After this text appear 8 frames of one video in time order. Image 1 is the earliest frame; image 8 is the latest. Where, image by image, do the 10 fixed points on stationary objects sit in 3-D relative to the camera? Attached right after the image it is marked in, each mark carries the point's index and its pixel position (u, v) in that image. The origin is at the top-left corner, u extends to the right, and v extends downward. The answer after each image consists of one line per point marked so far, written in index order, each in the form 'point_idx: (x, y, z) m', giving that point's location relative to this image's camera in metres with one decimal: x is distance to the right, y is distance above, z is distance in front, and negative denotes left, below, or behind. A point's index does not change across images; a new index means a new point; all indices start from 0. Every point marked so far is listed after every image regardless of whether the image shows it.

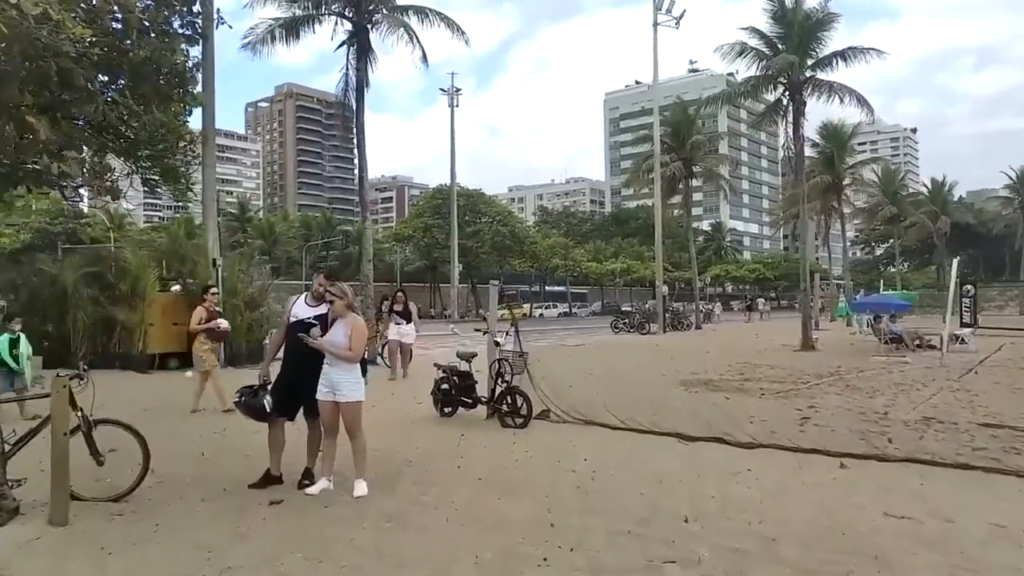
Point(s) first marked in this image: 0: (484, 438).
0: (-0.3, -1.5, +7.8) m
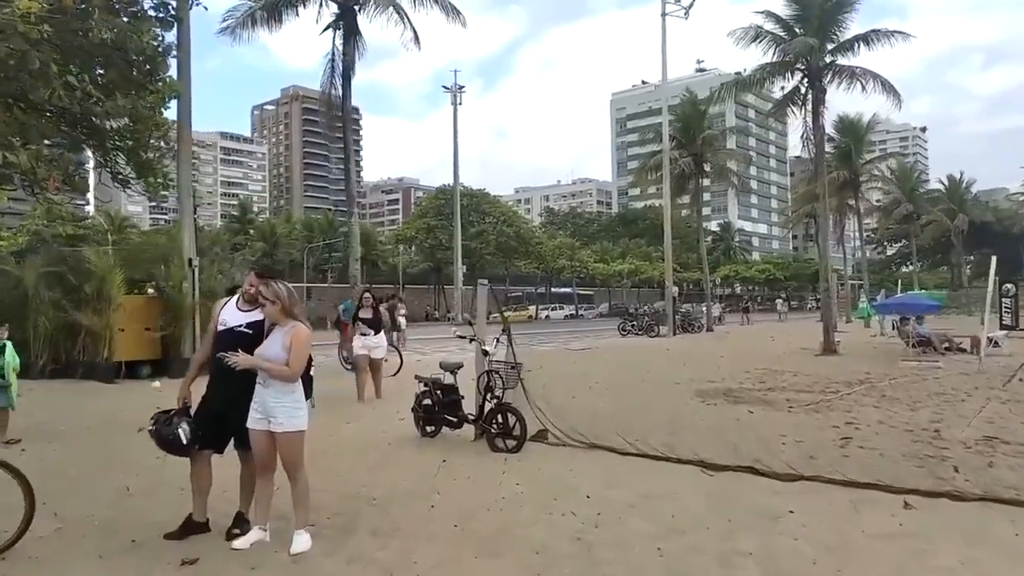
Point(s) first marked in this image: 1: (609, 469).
0: (-0.4, -1.5, +6.6) m
1: (+0.8, -1.5, +6.2) m
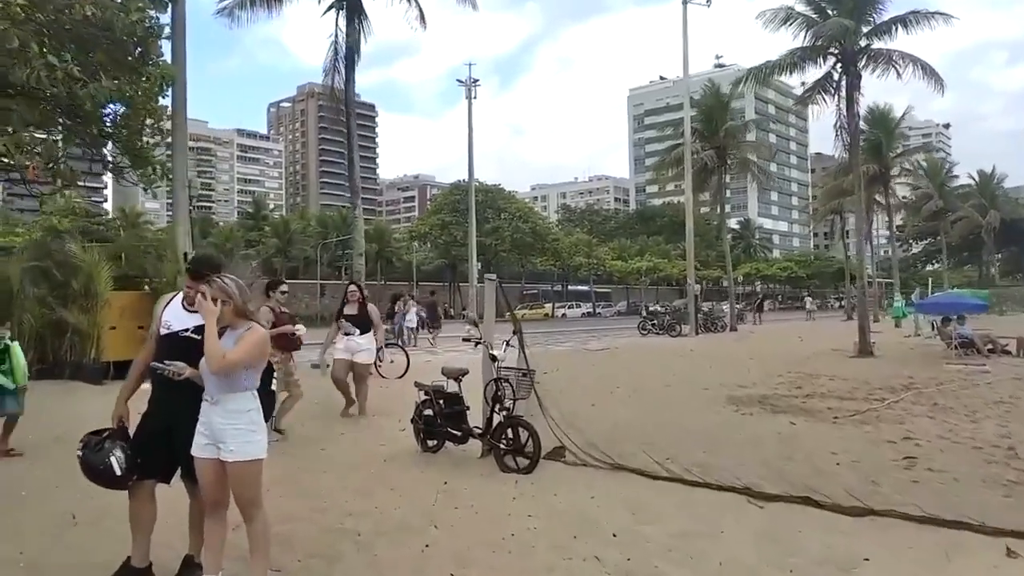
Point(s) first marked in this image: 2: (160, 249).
0: (-0.3, -1.5, +5.6) m
1: (+0.9, -1.5, +5.3) m
2: (-6.4, +0.7, +13.7) m
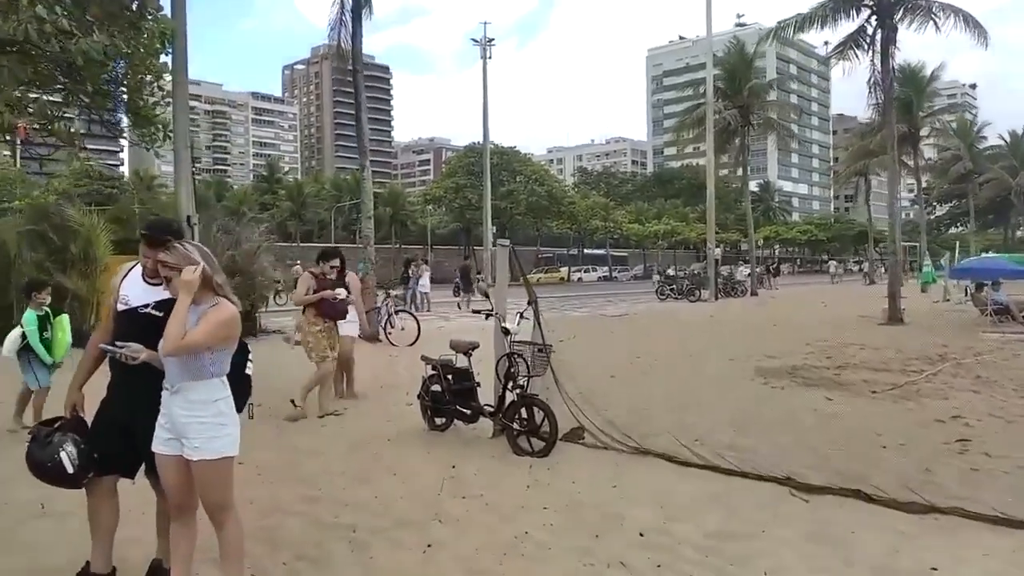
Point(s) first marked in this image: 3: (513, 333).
0: (-0.2, -1.3, +5.1) m
1: (+1.0, -1.3, +4.7) m
2: (-6.1, +1.3, +13.2) m
3: (0.0, -0.4, +5.9) m
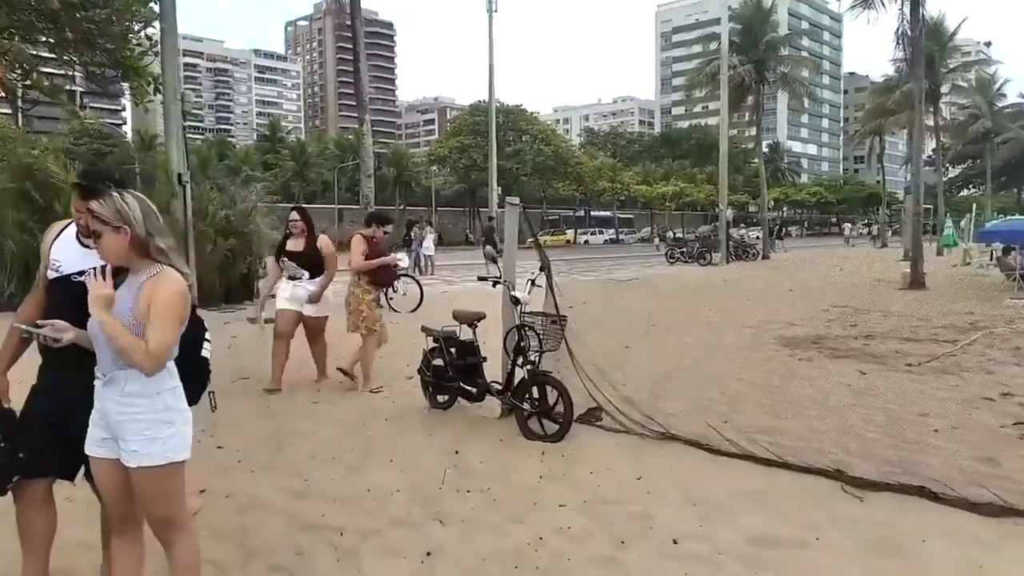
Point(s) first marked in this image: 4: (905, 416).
0: (-0.1, -1.1, +4.6) m
1: (+1.0, -1.1, +4.2) m
2: (-6.0, +2.0, +12.5) m
3: (+0.1, -0.1, +5.3) m
4: (+3.0, -1.0, +5.7) m
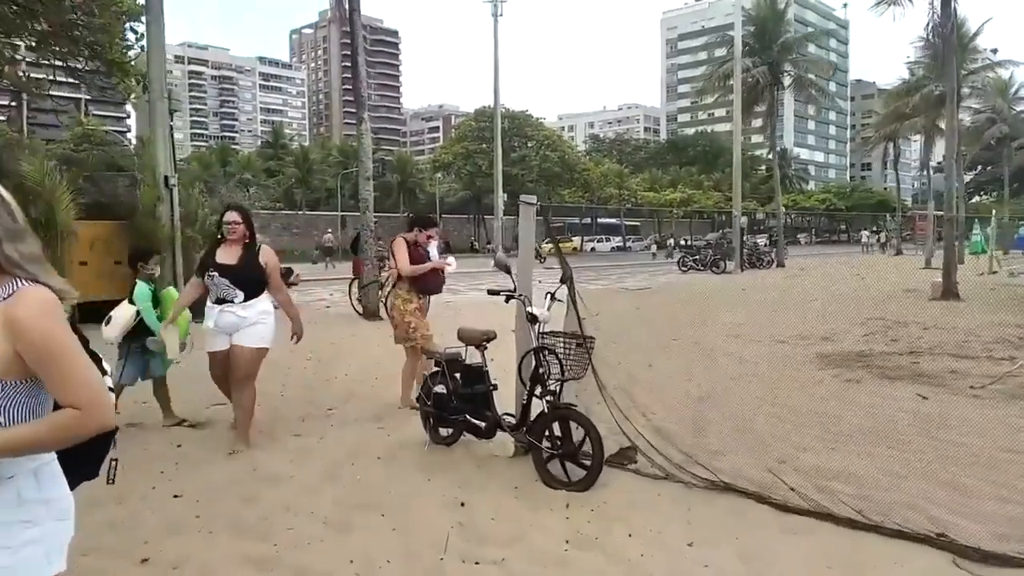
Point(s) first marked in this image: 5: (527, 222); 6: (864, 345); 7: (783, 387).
0: (0.0, -1.2, +3.7) m
1: (+1.1, -1.1, +3.3) m
2: (-5.9, +1.8, +11.7) m
3: (+0.2, -0.2, +4.4) m
4: (+3.1, -1.1, +4.8) m
5: (+0.1, +0.4, +4.8) m
6: (+4.5, -0.7, +9.6) m
7: (+2.5, -0.9, +6.9) m
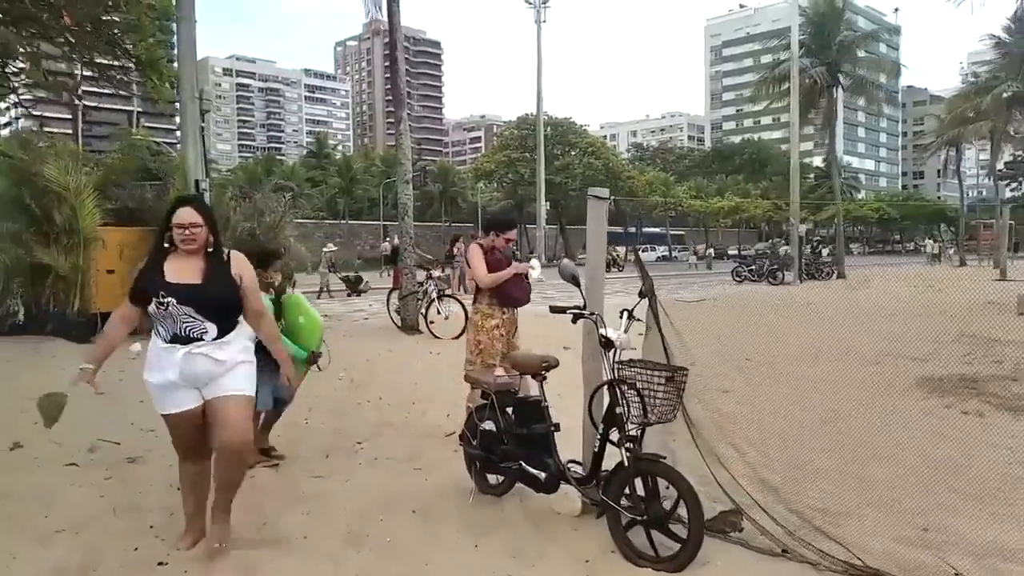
0: (+0.2, -1.2, +2.8) m
1: (+1.4, -1.2, +2.3) m
2: (-5.2, +1.7, +11.1) m
3: (+0.5, -0.3, +3.5) m
4: (+3.4, -1.2, +3.7) m
5: (+0.4, +0.3, +3.8) m
6: (+5.1, -0.9, +8.4) m
7: (+2.9, -1.0, +5.8) m
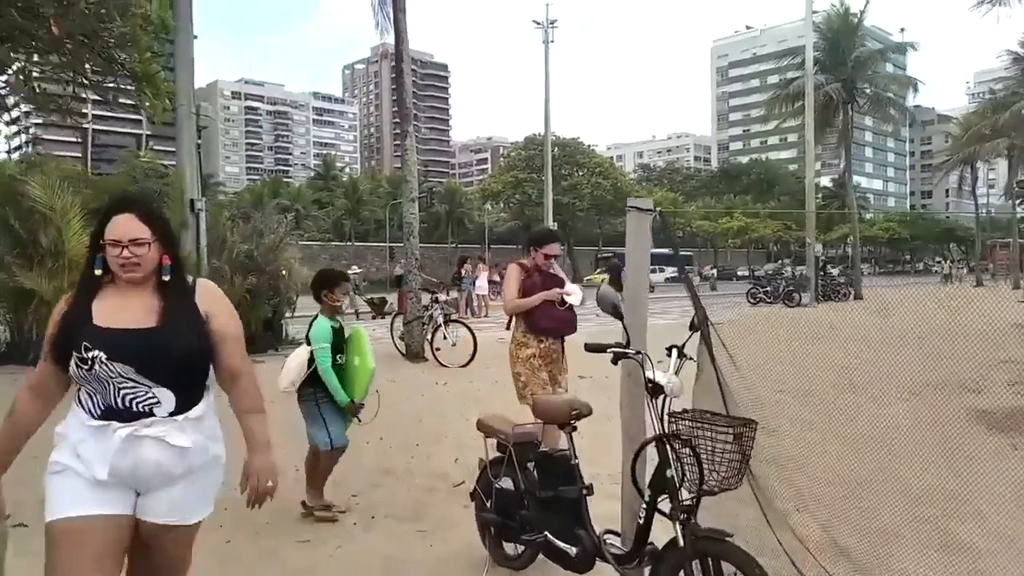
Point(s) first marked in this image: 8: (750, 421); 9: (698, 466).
0: (+0.3, -1.3, +2.1) m
1: (+1.5, -1.3, +1.6) m
2: (-5.0, +1.3, +10.6) m
3: (+0.6, -0.4, +2.9) m
4: (+3.5, -1.3, +3.0) m
5: (+0.5, +0.2, +3.2) m
6: (+5.2, -1.1, +7.7) m
7: (+3.1, -1.2, +5.2) m
8: (+0.8, -0.5, +2.6) m
9: (+0.7, -0.6, +2.7) m
